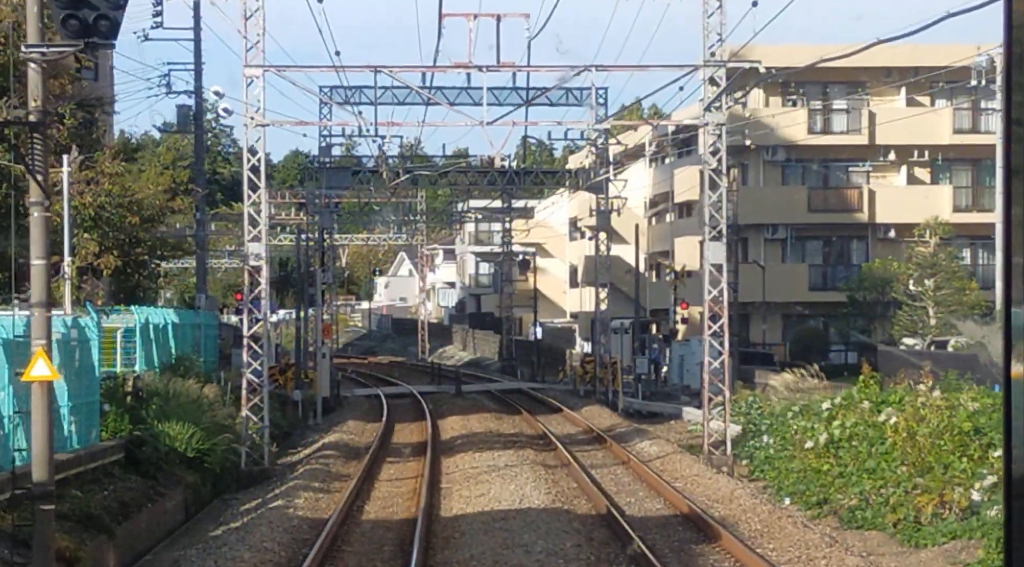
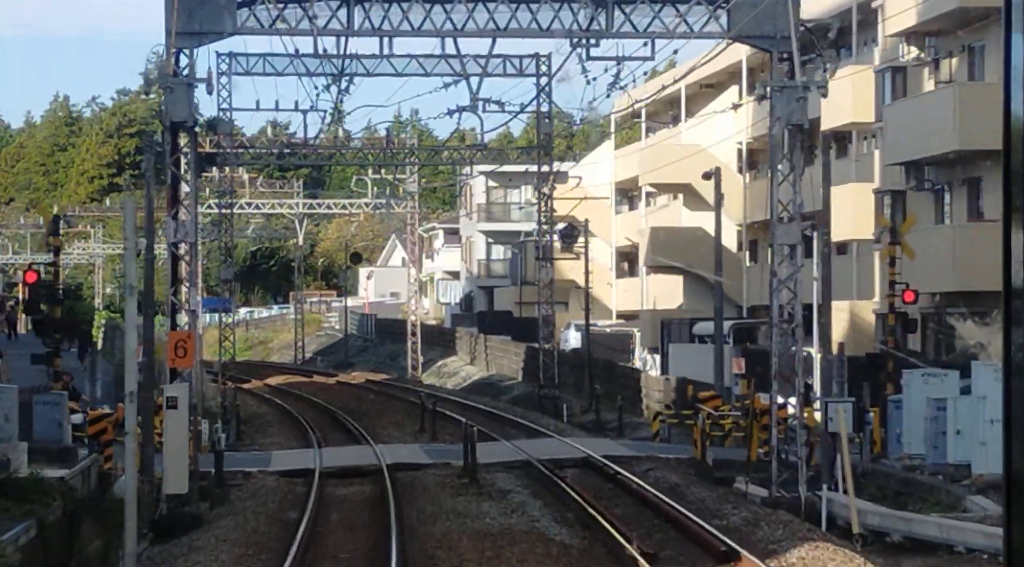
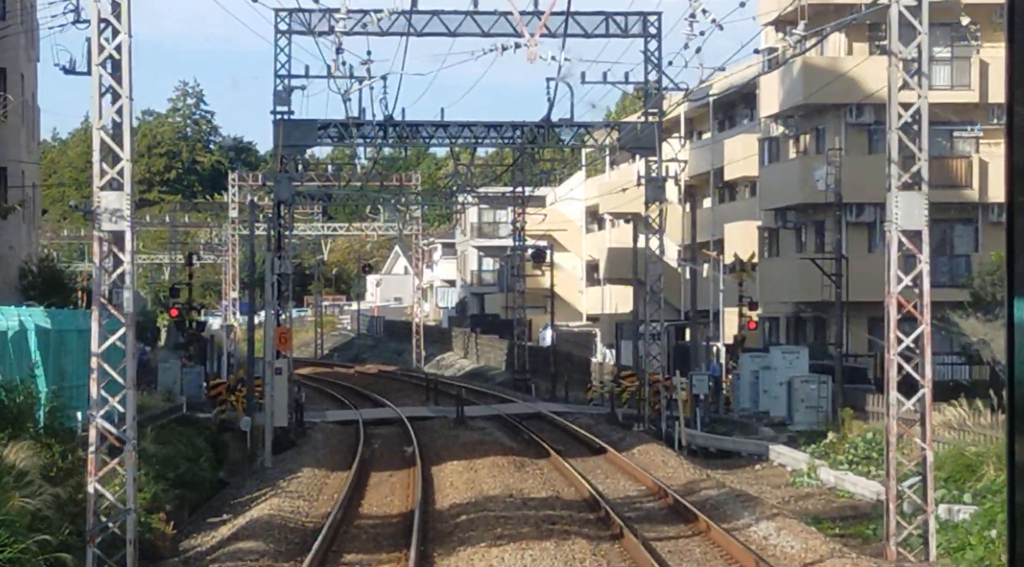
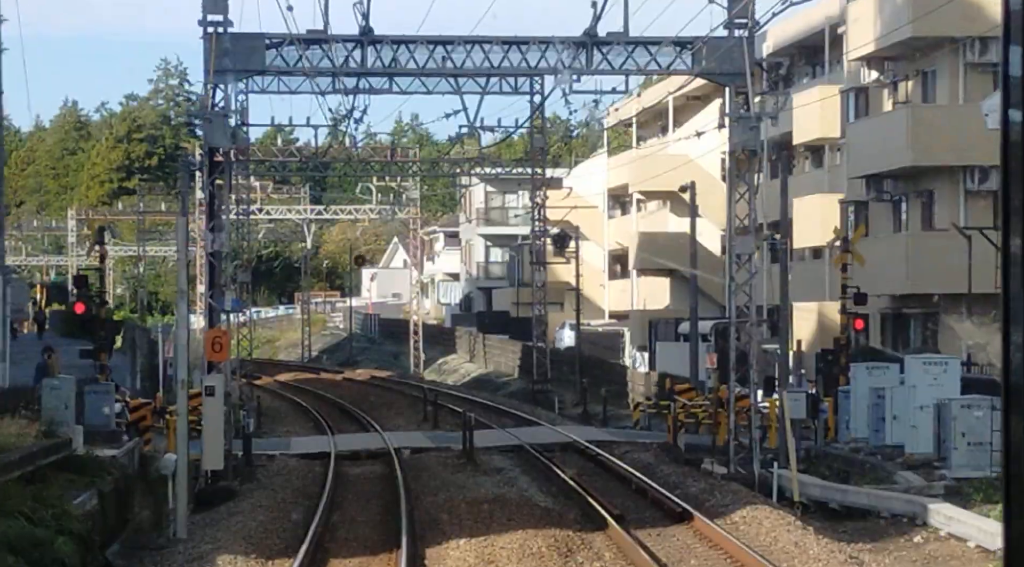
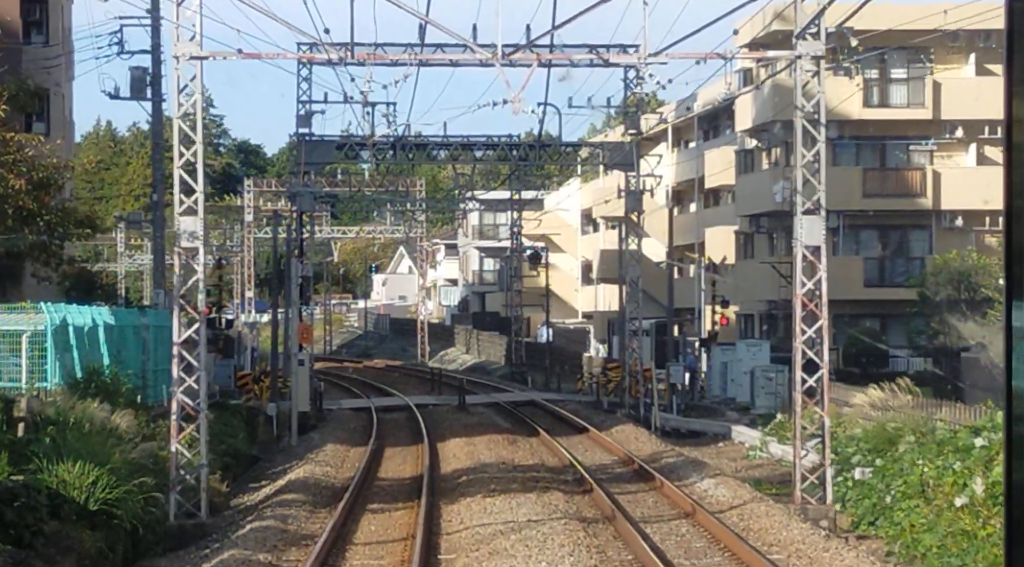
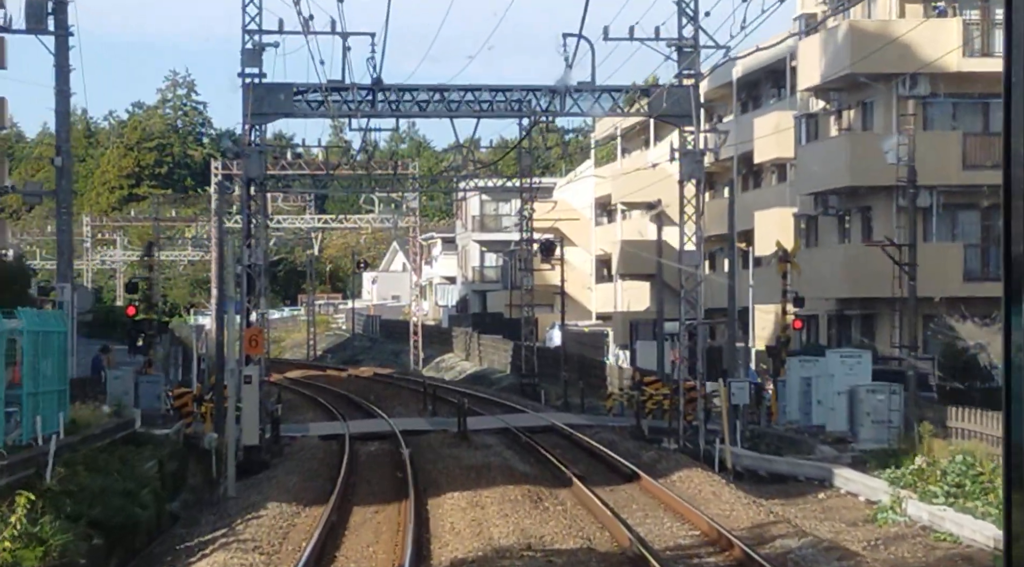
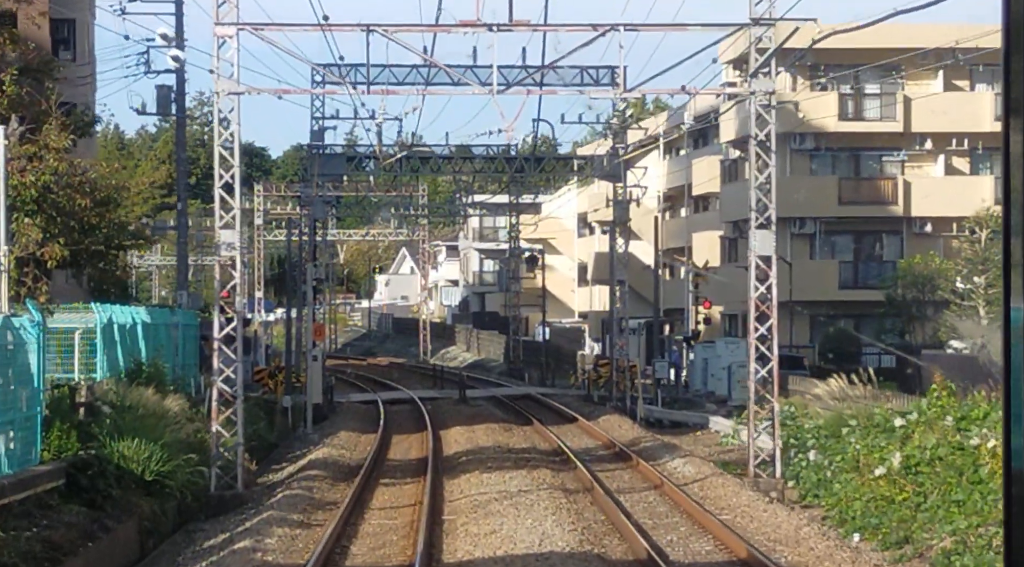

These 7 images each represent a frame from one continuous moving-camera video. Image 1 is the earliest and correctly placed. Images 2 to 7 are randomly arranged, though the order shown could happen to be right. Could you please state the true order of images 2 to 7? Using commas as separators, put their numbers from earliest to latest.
7, 5, 3, 6, 4, 2
